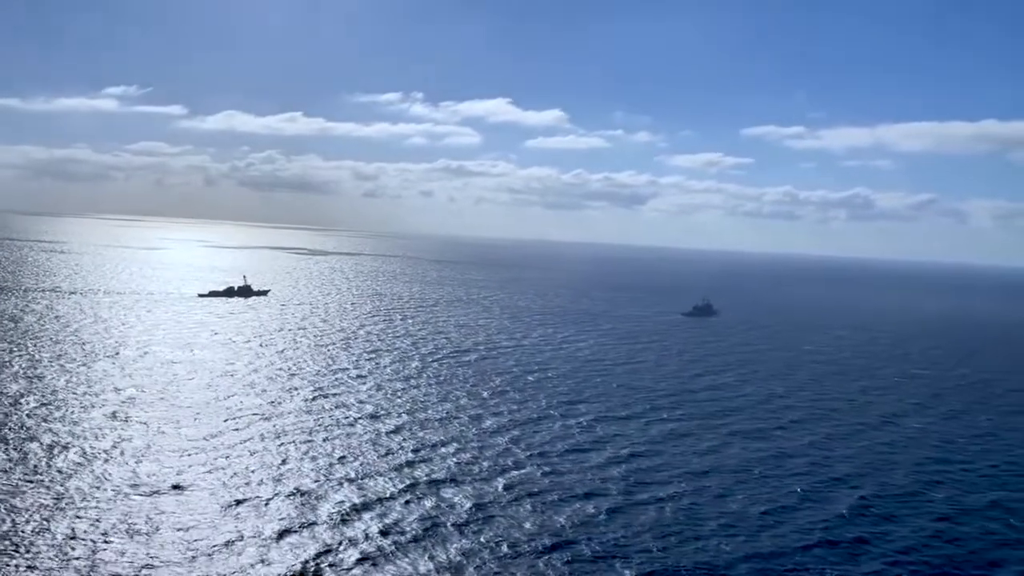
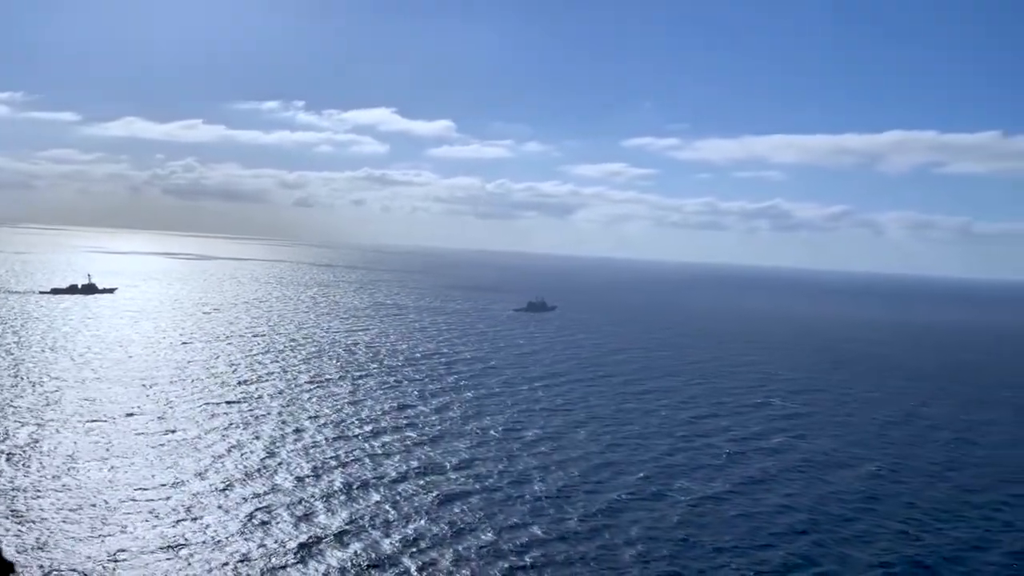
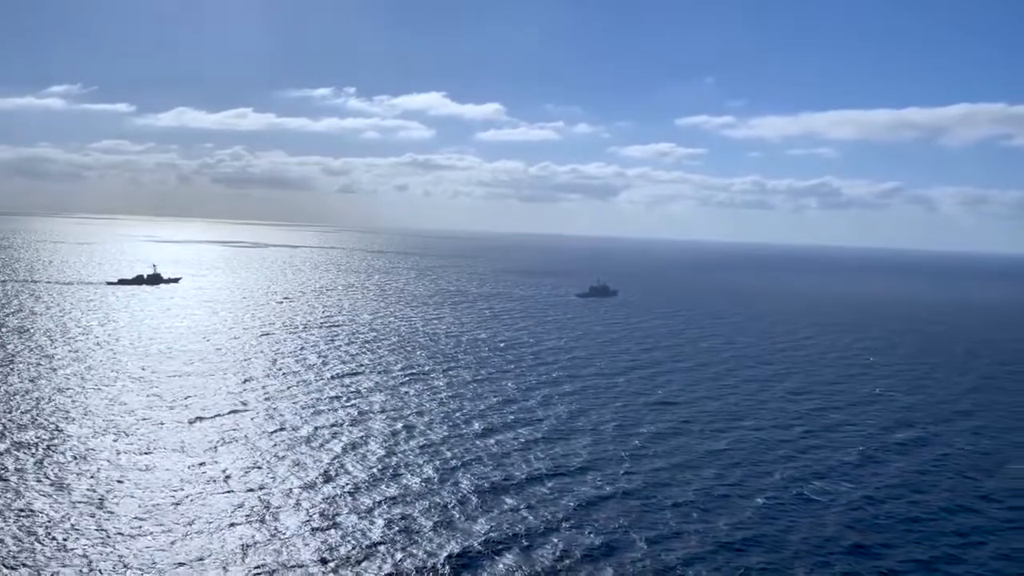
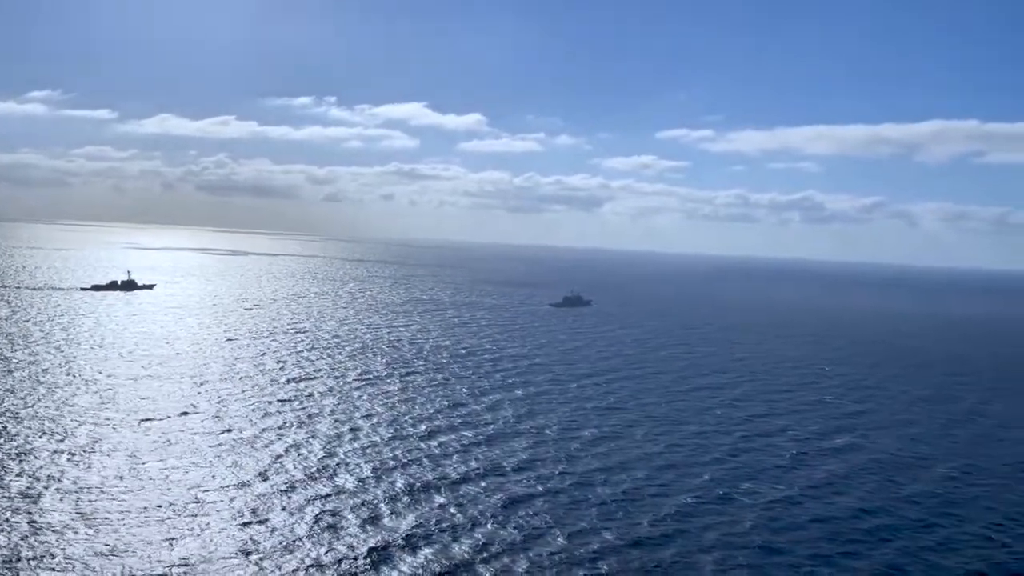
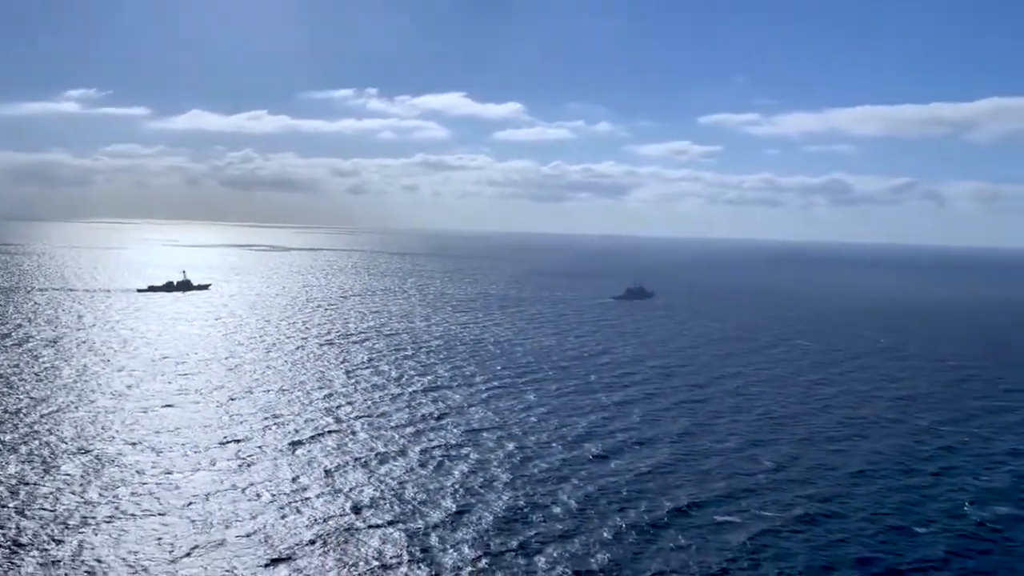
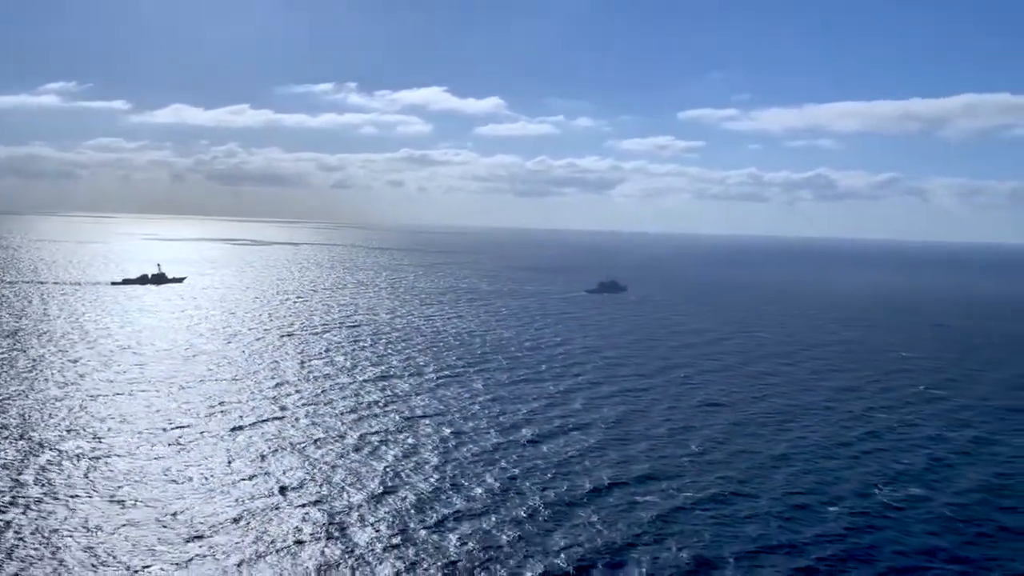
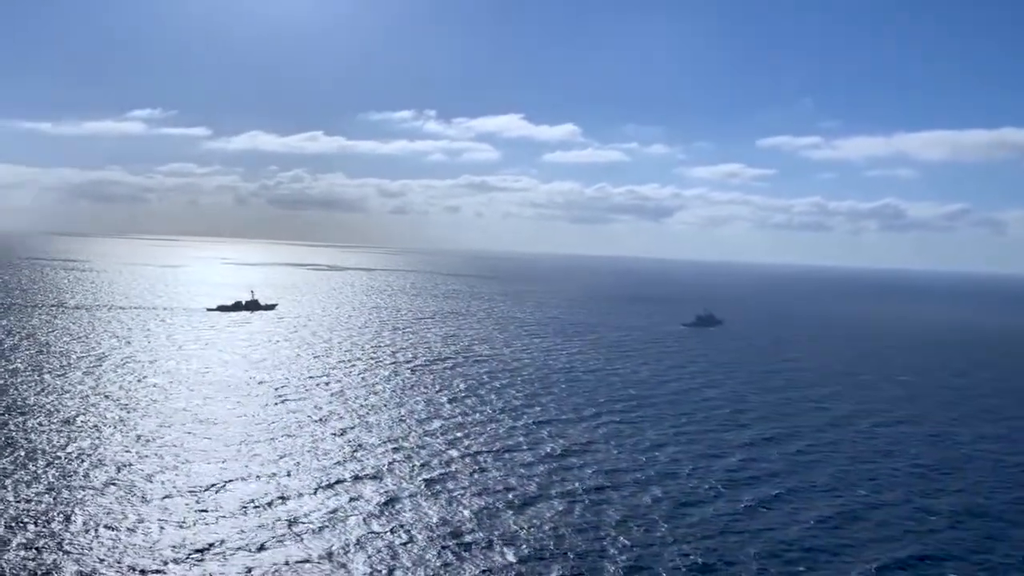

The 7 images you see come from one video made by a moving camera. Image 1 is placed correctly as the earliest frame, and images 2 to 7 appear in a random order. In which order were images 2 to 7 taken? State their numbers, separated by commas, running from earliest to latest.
7, 5, 6, 3, 4, 2
